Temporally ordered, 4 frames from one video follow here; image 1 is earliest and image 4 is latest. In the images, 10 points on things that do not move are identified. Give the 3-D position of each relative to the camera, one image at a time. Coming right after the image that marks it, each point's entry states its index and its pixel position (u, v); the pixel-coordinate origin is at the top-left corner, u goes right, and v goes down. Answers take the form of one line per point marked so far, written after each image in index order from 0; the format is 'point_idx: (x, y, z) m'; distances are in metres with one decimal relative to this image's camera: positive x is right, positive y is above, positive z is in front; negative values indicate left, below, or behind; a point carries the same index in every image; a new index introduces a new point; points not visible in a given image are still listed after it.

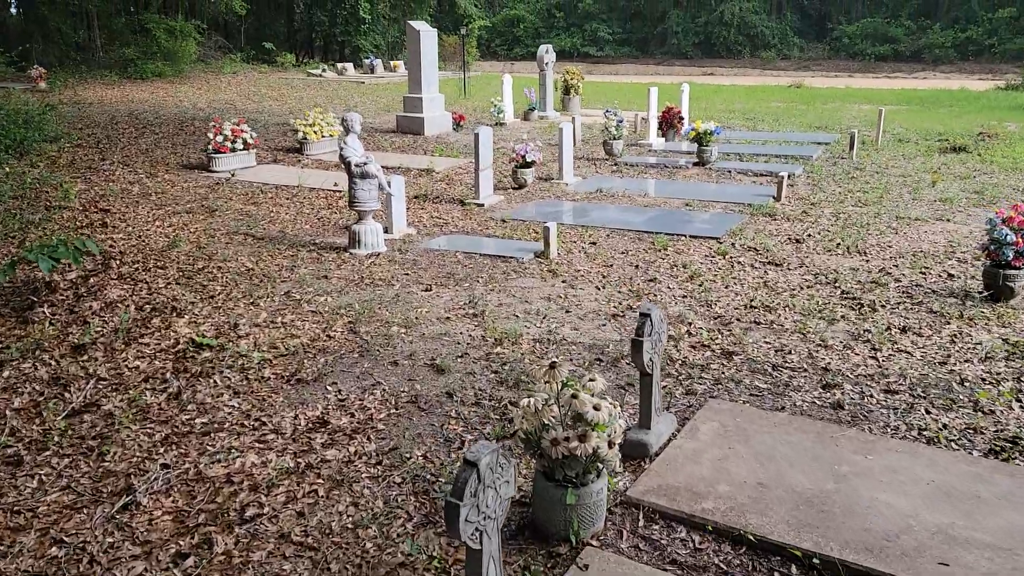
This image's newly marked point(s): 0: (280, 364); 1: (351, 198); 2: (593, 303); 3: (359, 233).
0: (-1.3, -0.4, +4.4) m
1: (-1.4, +0.8, +6.5) m
2: (+0.6, -0.1, +5.5) m
3: (-1.3, +0.5, +6.6) m
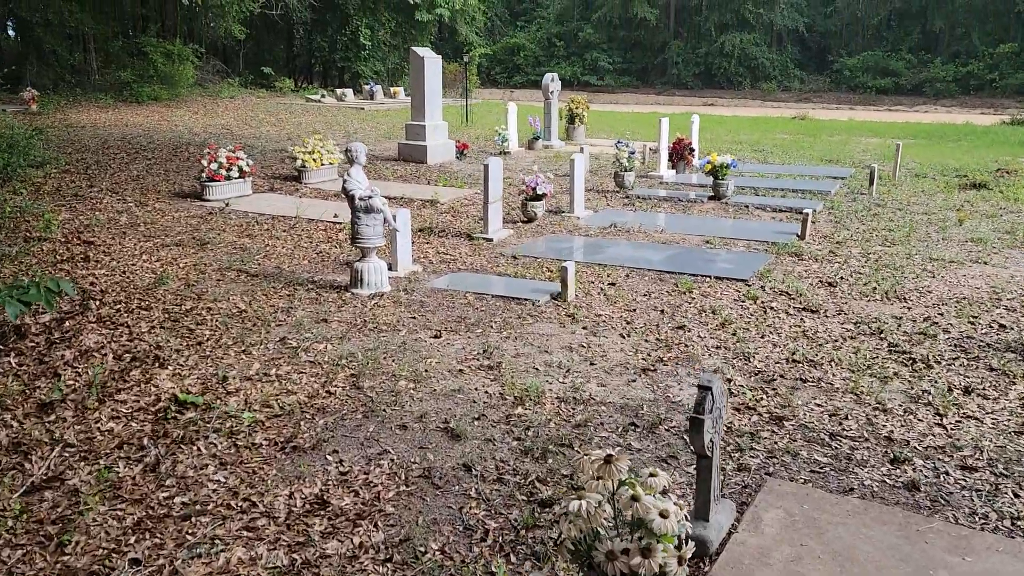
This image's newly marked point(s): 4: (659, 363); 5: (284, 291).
0: (-1.2, -0.7, +3.9) m
1: (-1.2, +0.4, +6.1) m
2: (+0.7, -0.4, +5.0) m
3: (-1.2, +0.1, +6.1) m
4: (+0.9, -0.5, +4.8) m
5: (-1.8, 0.0, +6.2) m
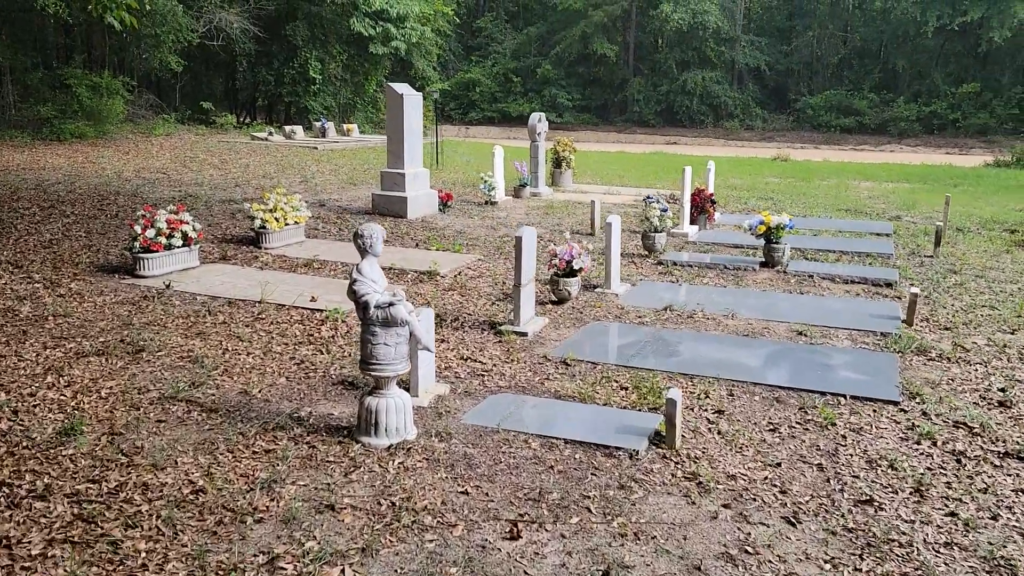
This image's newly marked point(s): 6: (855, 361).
0: (-0.6, -1.4, +1.9) m
1: (-0.8, -0.4, +4.1) m
2: (+1.2, -1.1, +3.2) m
3: (-0.7, -0.7, +4.2) m
4: (+1.5, -1.2, +3.0) m
5: (-1.4, -0.8, +4.2) m
6: (+2.4, -0.5, +5.5) m
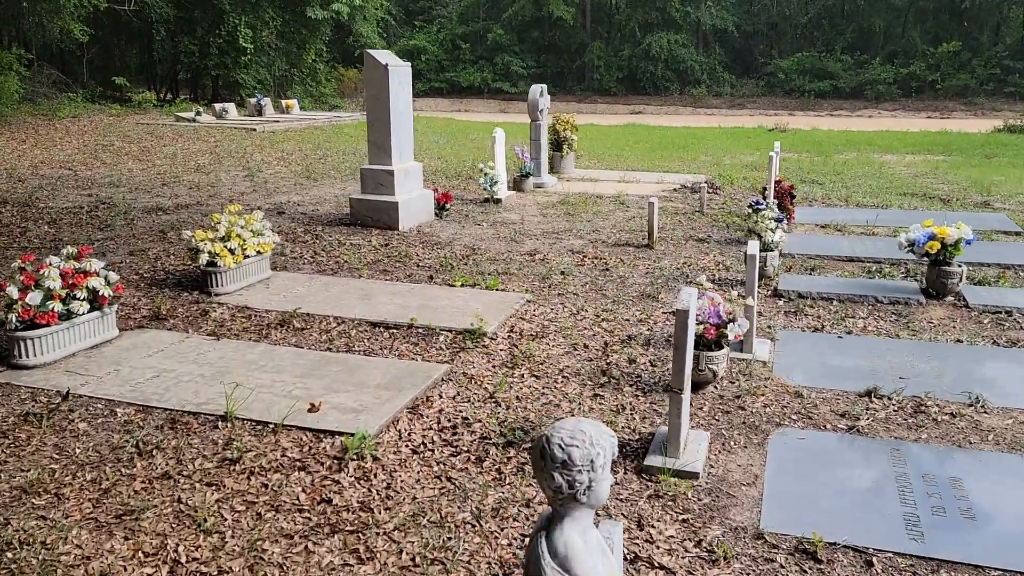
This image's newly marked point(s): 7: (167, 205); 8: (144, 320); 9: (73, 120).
0: (+0.6, -2.1, -0.6) m
1: (+0.1, -1.0, +1.6) m
2: (+2.2, -1.7, +0.8) m
3: (+0.2, -1.3, +1.6) m
4: (+2.5, -1.8, +0.7) m
5: (-0.4, -1.5, +1.6) m
6: (+3.2, -1.0, +3.2) m
7: (-4.2, +1.0, +9.5) m
8: (-2.7, -0.2, +5.6) m
9: (-10.7, +4.1, +18.9) m
